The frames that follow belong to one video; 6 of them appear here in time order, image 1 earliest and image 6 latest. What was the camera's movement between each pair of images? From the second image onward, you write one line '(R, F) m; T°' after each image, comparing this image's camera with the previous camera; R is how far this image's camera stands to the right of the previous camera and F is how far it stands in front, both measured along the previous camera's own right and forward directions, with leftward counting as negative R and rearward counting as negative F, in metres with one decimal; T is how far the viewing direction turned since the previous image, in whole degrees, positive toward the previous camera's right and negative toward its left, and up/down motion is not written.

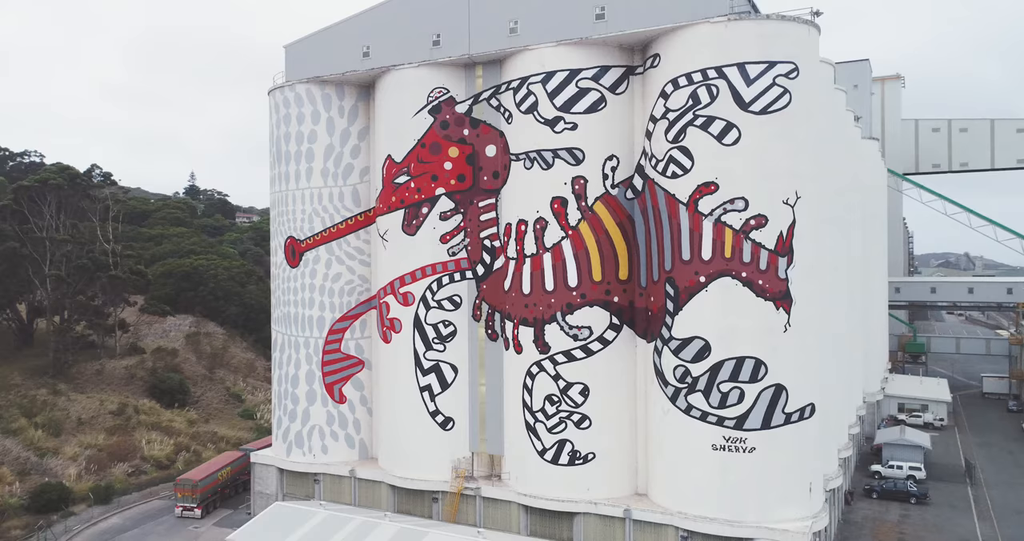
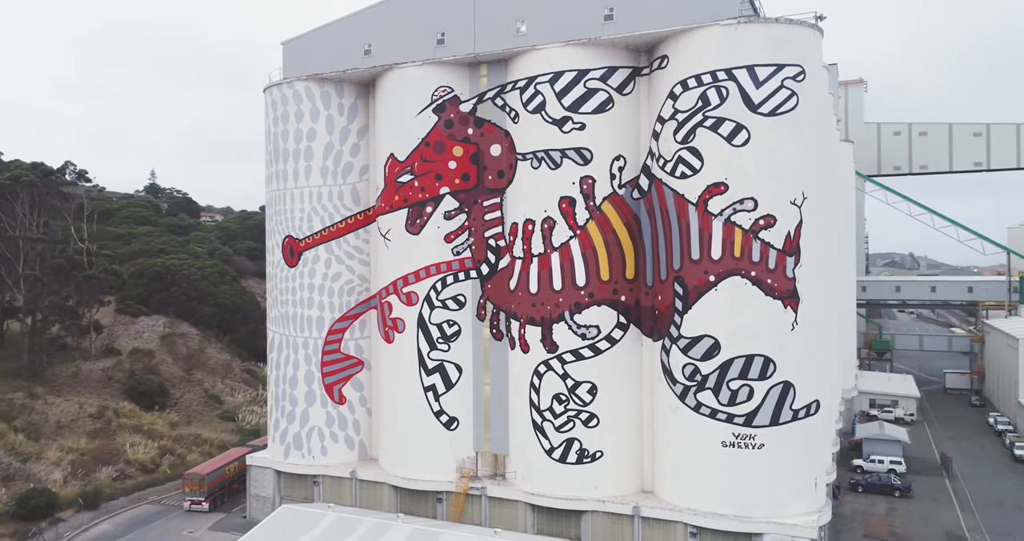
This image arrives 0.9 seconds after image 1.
(-0.9, 0.0) m; +2°
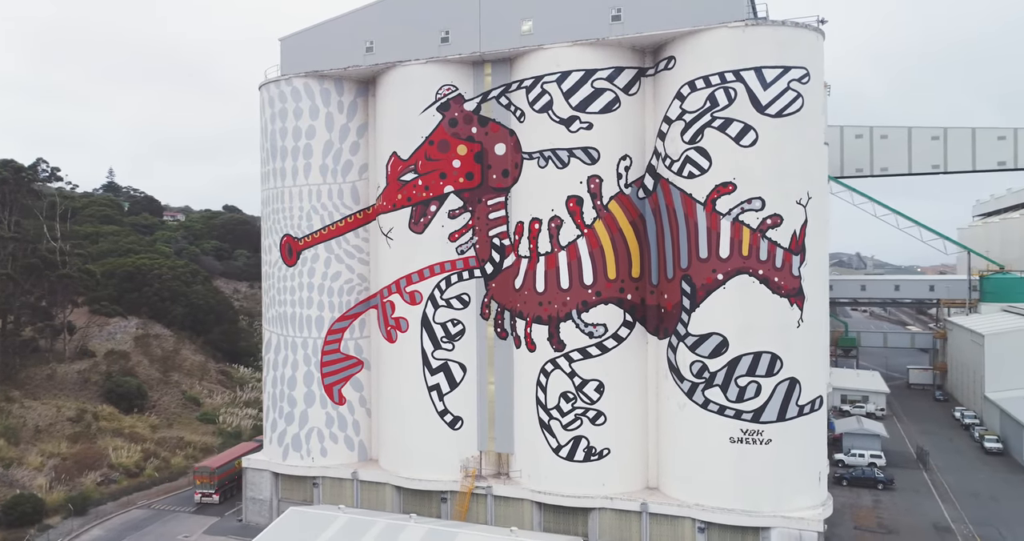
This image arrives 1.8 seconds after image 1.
(-0.9, 0.0) m; +2°
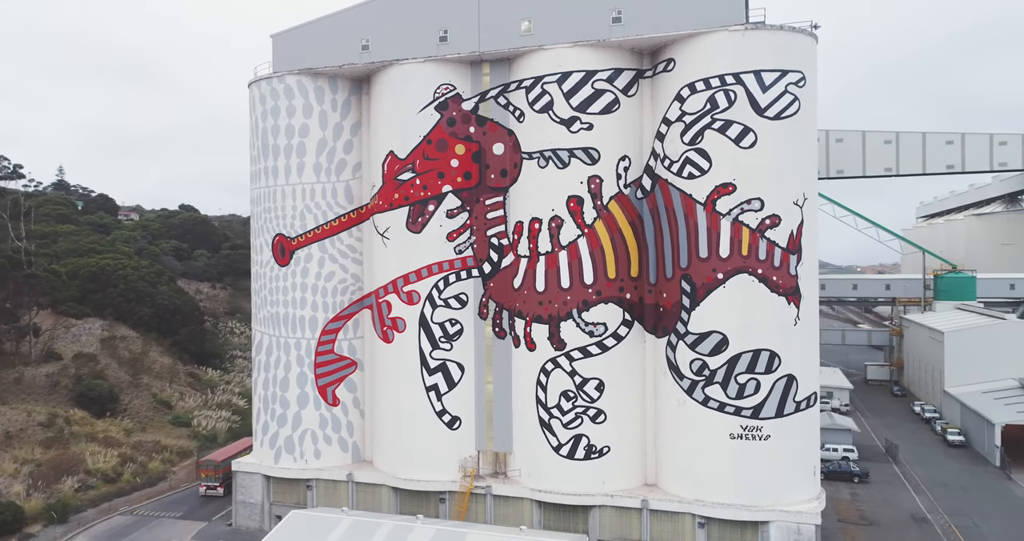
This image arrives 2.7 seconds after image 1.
(-0.8, 0.0) m; +3°
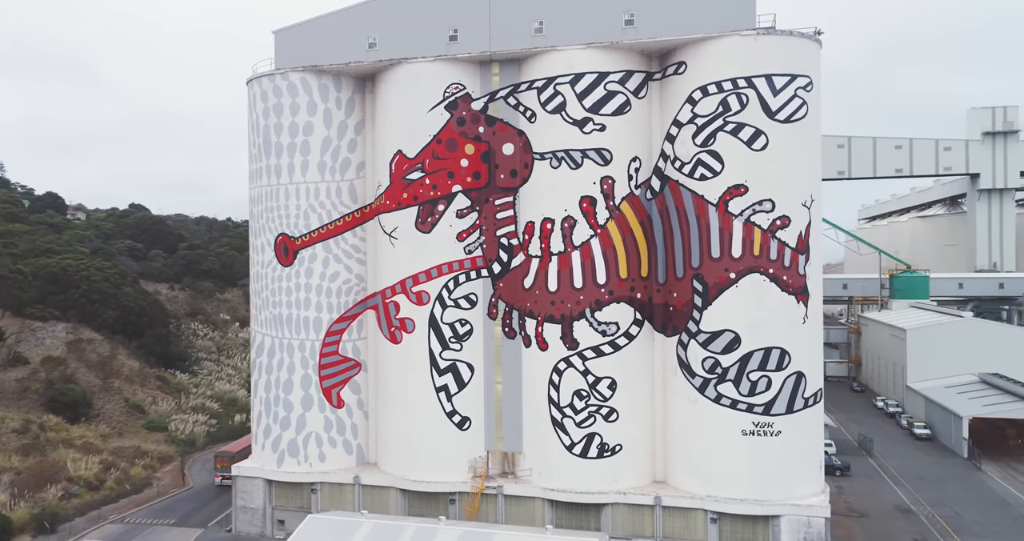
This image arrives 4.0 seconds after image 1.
(-1.2, 0.0) m; +3°
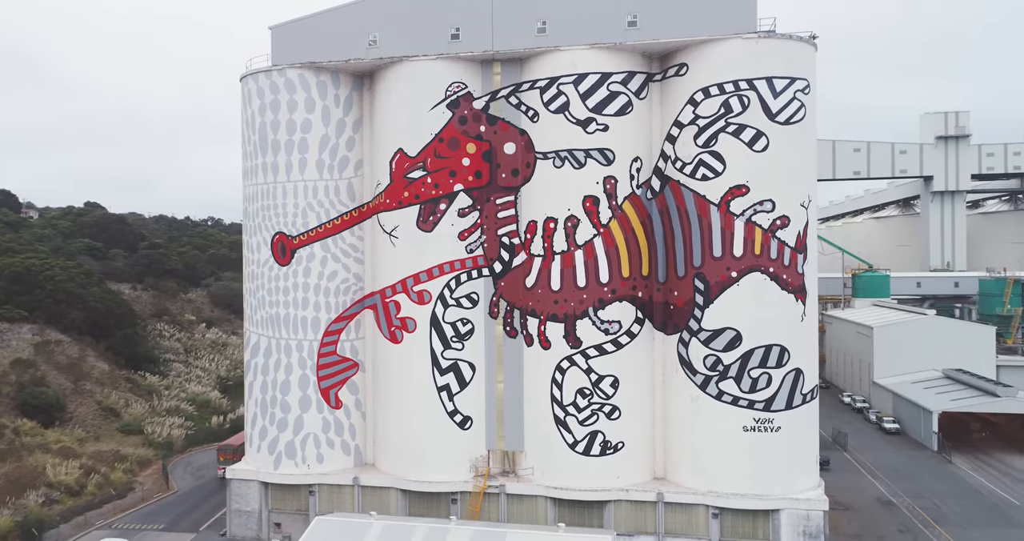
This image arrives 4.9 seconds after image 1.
(-0.8, 0.0) m; +3°
